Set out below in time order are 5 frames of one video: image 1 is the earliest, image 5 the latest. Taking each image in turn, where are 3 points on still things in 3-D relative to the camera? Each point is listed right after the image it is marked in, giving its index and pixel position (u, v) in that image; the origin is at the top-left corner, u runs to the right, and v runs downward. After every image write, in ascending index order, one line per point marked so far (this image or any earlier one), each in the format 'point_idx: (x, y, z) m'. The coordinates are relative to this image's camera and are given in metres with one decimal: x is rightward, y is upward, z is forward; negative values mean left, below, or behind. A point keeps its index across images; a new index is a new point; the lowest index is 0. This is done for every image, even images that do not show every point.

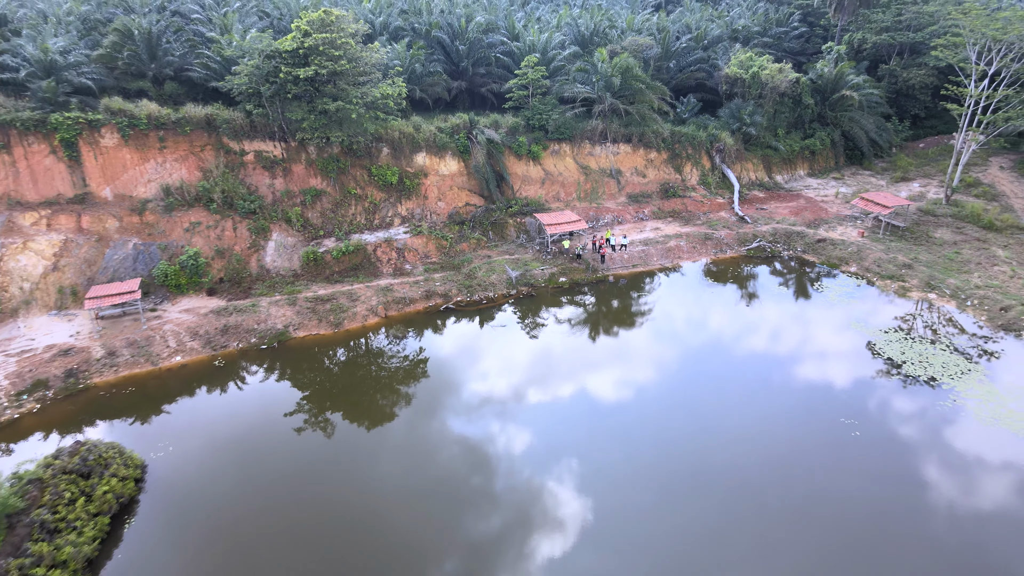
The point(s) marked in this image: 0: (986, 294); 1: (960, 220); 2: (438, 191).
0: (+13.6, -0.2, +13.4) m
1: (+15.8, +2.4, +16.3) m
2: (-2.6, +3.6, +16.9) m
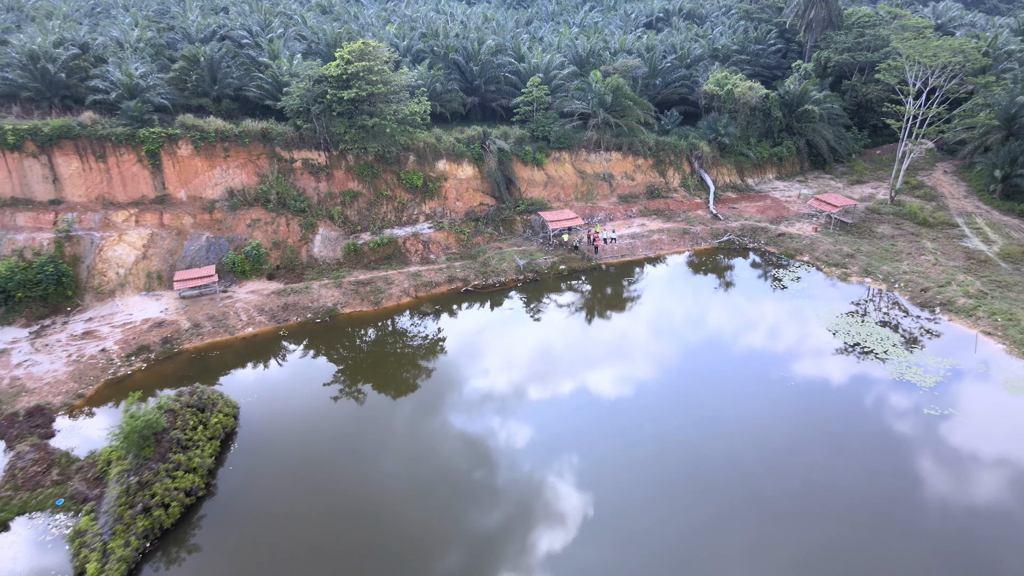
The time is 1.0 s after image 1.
0: (+13.9, +0.4, +16.1) m
1: (+16.1, +3.0, +19.1) m
2: (-2.3, +4.1, +19.6) m
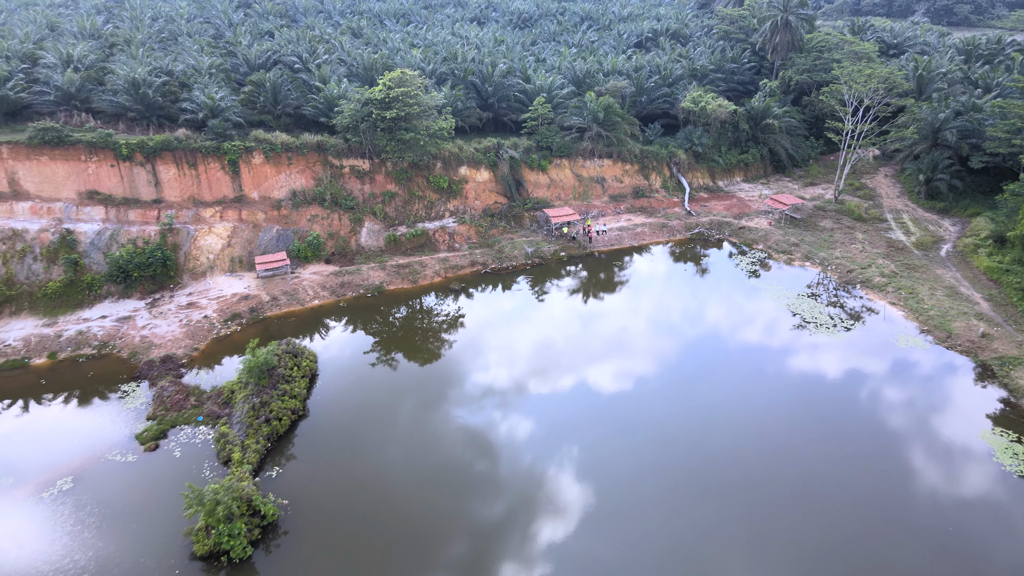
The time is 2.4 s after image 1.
0: (+14.4, +1.1, +20.0) m
1: (+16.5, +3.8, +23.0) m
2: (-1.9, +4.9, +23.5) m
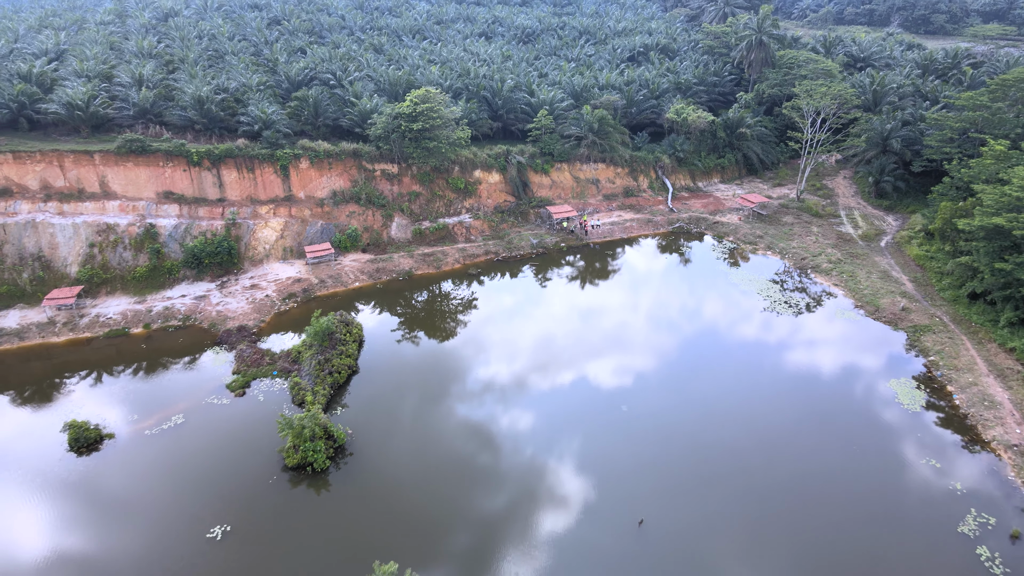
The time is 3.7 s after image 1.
0: (+14.8, +1.9, +23.7) m
1: (+16.9, +4.5, +26.7) m
2: (-1.5, +5.7, +27.2) m
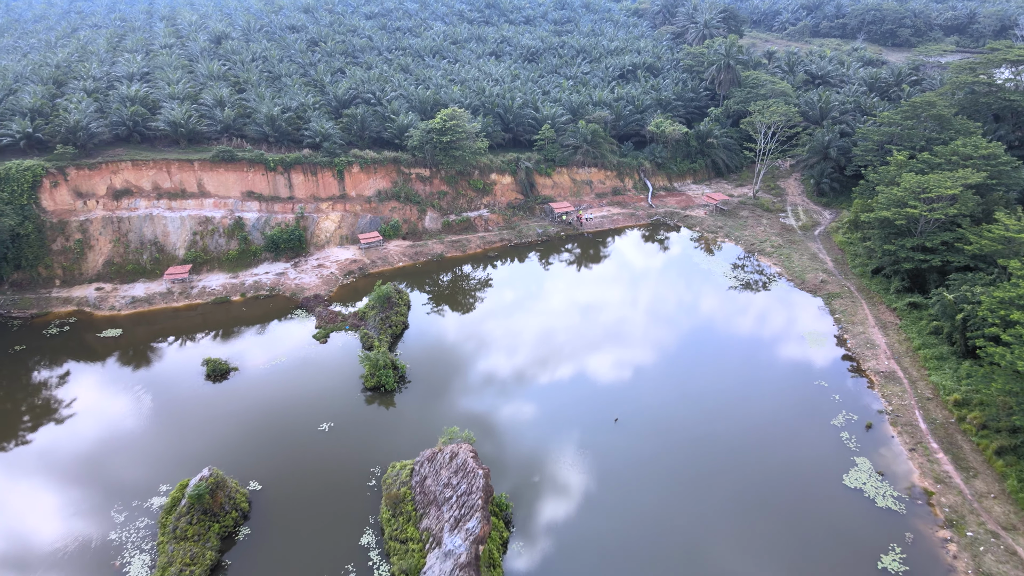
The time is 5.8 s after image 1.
0: (+15.4, +3.2, +29.8) m
1: (+17.6, +5.8, +32.7) m
2: (-0.8, +7.0, +33.2) m
